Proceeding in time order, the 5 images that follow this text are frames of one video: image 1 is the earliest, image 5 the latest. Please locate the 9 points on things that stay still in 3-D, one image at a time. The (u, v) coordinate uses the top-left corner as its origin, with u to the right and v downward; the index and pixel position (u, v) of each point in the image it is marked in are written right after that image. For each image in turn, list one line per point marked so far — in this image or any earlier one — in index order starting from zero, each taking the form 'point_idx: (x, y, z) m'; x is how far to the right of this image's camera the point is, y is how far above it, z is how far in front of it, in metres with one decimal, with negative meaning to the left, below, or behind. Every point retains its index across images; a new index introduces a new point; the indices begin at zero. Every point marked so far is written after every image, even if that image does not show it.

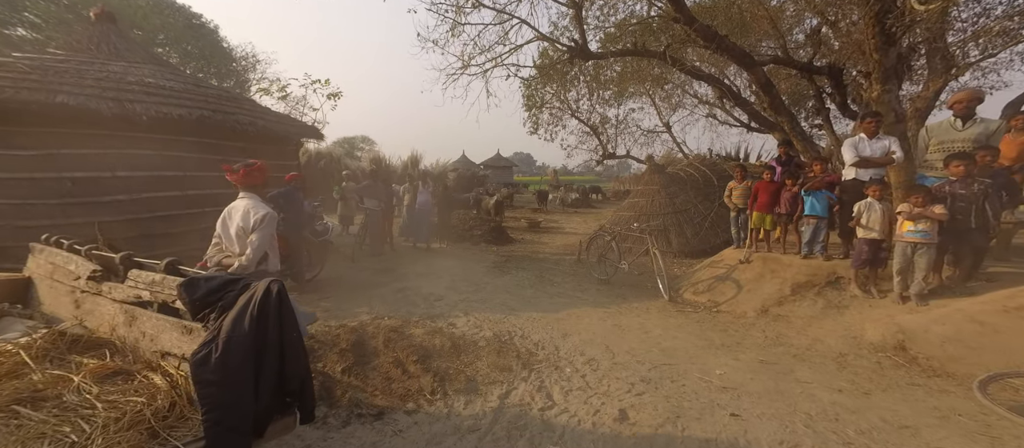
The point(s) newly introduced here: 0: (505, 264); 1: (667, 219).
0: (-0.2, -0.9, +9.3) m
1: (+4.0, +0.1, +10.9) m
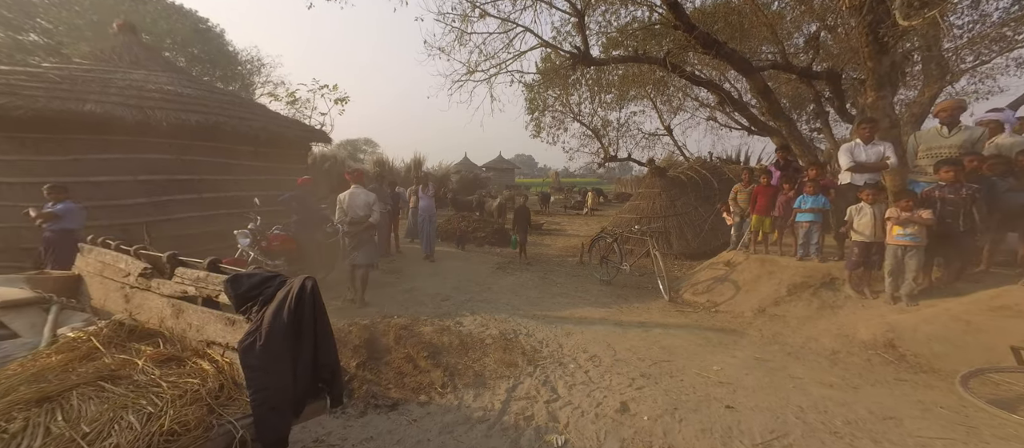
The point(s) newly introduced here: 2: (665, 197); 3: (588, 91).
0: (-0.1, -0.9, +9.5) m
1: (+4.1, +0.1, +11.0) m
2: (+4.1, +0.7, +11.3) m
3: (+2.4, +4.1, +13.4) m
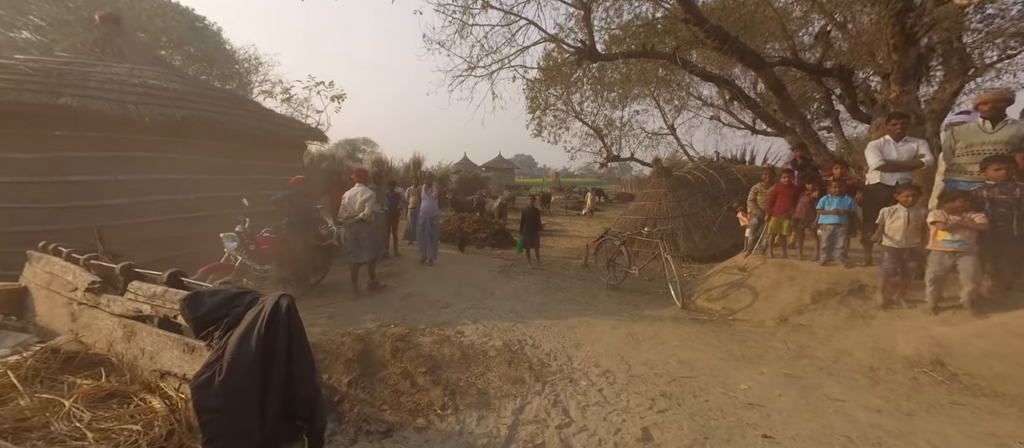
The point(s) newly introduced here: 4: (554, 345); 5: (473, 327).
0: (0.0, -1.0, +9.2) m
1: (+4.1, 0.0, +10.7) m
2: (+4.1, +0.7, +11.0) m
3: (+2.5, +4.1, +13.0) m
4: (+0.5, -1.4, +4.8) m
5: (-0.5, -1.3, +5.3) m
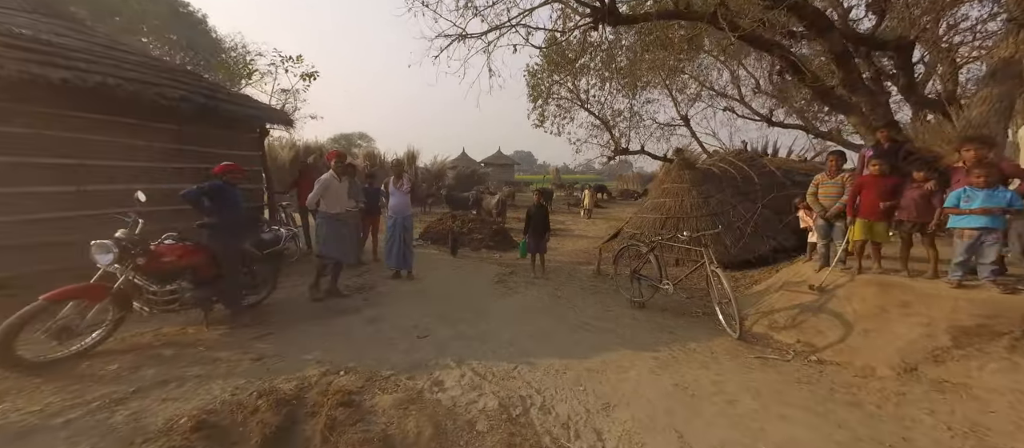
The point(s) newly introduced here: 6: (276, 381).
0: (0.0, -1.0, +7.6) m
1: (+4.1, 0.0, +9.2) m
2: (+4.1, +0.7, +9.4) m
3: (+2.5, +4.1, +11.5) m
4: (+0.5, -1.4, +3.2) m
5: (-0.5, -1.3, +3.7) m
6: (-1.9, -1.3, +3.4) m
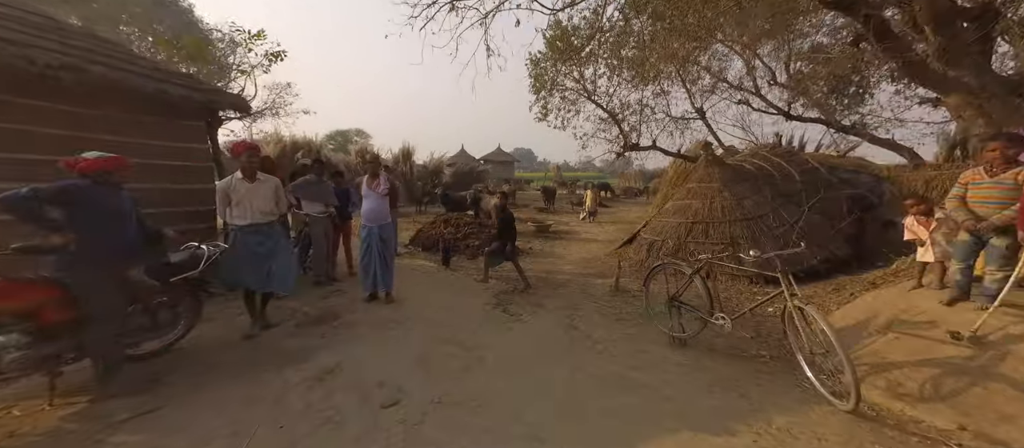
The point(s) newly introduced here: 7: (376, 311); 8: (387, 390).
0: (0.0, -1.1, +6.1) m
1: (+4.2, -0.1, +7.7) m
2: (+4.1, +0.6, +7.9) m
3: (+2.5, +4.0, +9.9) m
4: (+0.5, -1.6, +1.7) m
5: (-0.5, -1.5, +2.3) m
6: (-1.9, -1.4, +1.9) m
7: (-1.8, -1.1, +5.3) m
8: (-1.0, -1.3, +3.4) m
